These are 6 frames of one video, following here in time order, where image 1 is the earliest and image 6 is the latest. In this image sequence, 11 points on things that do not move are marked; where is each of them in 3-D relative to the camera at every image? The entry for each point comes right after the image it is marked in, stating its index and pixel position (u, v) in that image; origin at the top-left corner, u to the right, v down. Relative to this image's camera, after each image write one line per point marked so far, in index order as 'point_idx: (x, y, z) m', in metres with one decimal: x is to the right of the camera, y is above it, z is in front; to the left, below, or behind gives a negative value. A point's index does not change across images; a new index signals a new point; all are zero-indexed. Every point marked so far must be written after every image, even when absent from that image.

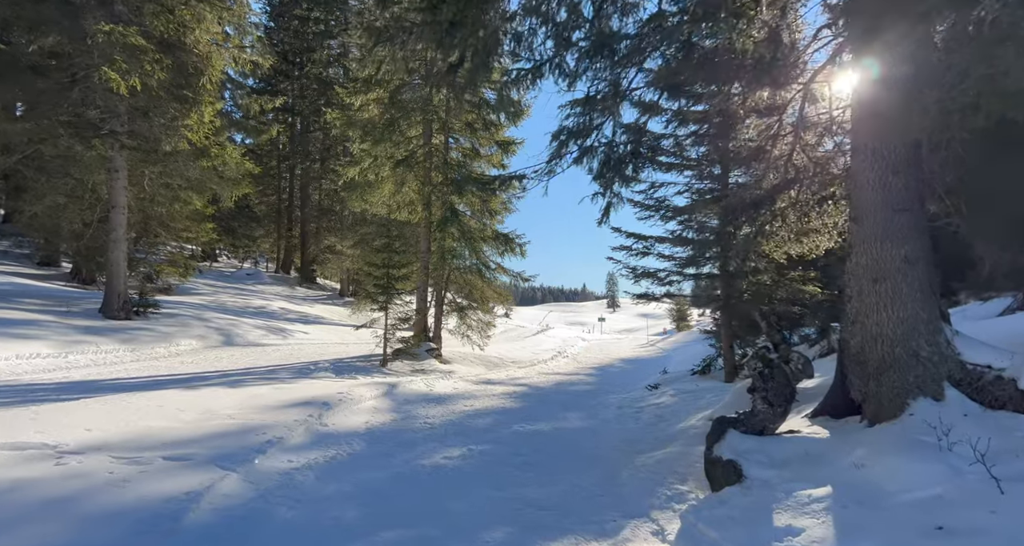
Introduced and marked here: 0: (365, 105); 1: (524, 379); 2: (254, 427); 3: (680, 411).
0: (-5.0, +5.6, +18.6) m
1: (+0.3, -3.0, +15.6) m
2: (-3.3, -2.0, +7.1) m
3: (+2.5, -2.1, +8.3) m
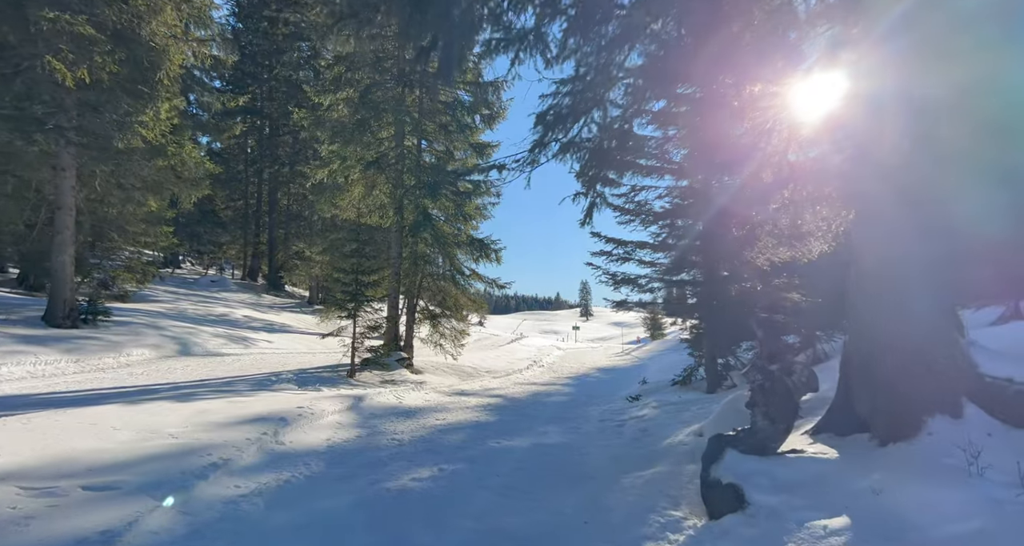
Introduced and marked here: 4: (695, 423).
0: (-5.8, +5.4, +17.8) m
1: (-0.4, -3.1, +15.0) m
2: (-3.6, -2.0, +6.4) m
3: (+2.2, -2.2, +7.8) m
4: (+2.4, -2.0, +7.3) m
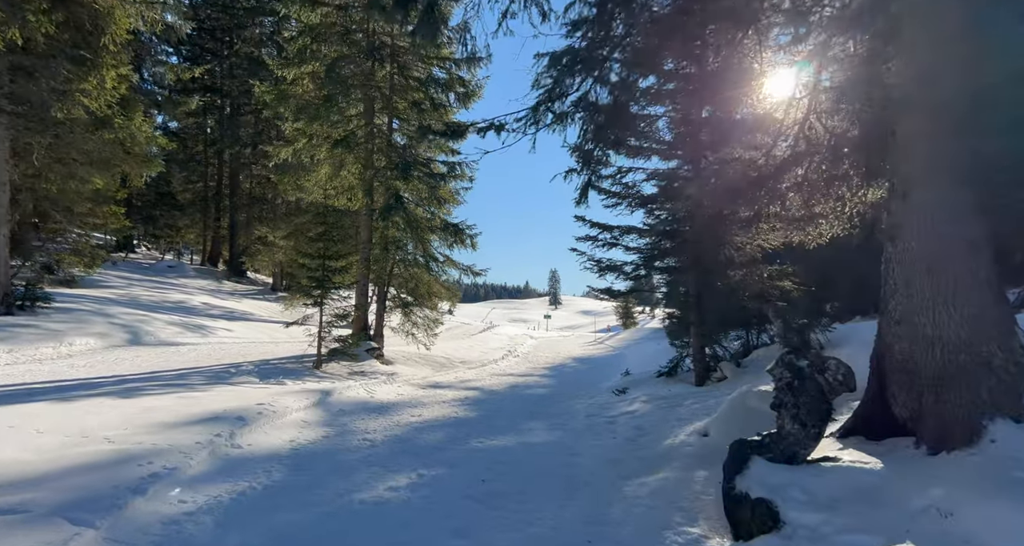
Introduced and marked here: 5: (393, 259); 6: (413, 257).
0: (-6.4, +5.8, +16.7) m
1: (-1.0, -2.8, +14.3) m
2: (-3.8, -1.8, +5.5) m
3: (+1.9, -2.0, +7.3) m
4: (+2.2, -1.8, +6.8) m
5: (-3.7, +0.4, +17.0) m
6: (-3.1, +0.5, +17.3) m
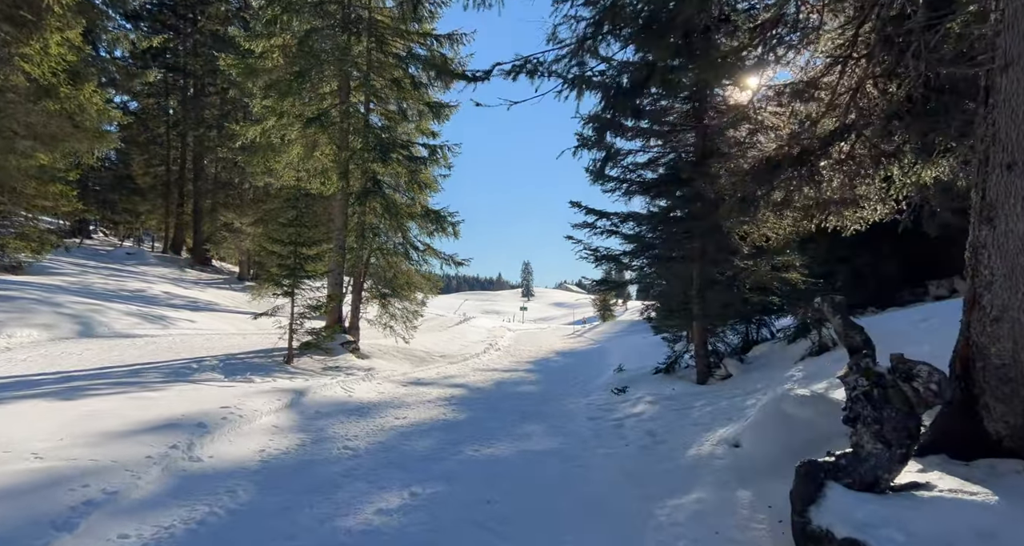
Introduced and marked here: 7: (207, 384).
0: (-6.8, +6.2, +15.5) m
1: (-1.3, -2.5, +13.5) m
2: (-3.7, -1.7, +4.6) m
3: (+1.9, -1.9, +6.6) m
4: (+2.3, -1.7, +6.1) m
5: (-4.1, +0.7, +16.0) m
6: (-3.6, +0.8, +16.4) m
7: (-5.3, -1.9, +9.6) m
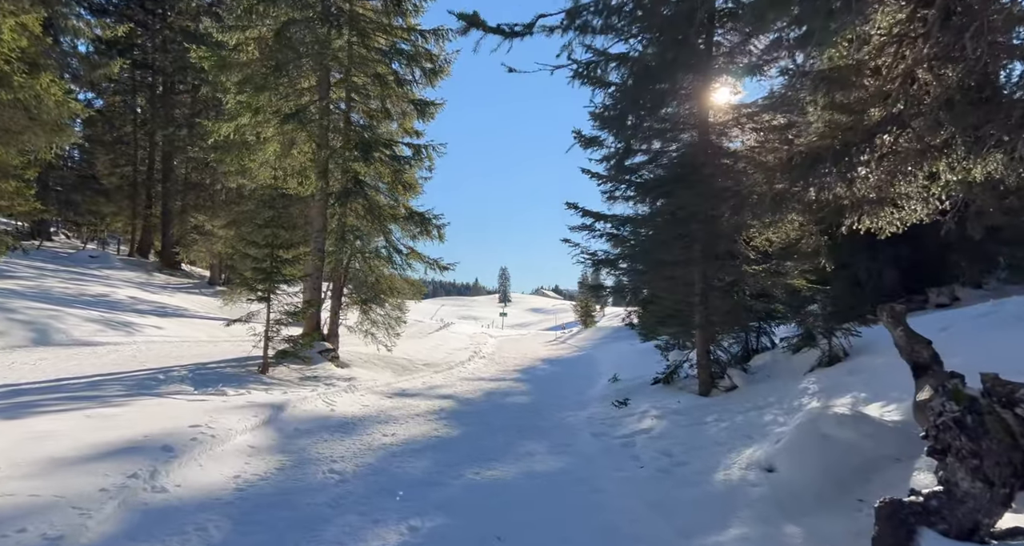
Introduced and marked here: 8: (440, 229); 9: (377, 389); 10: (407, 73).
0: (-7.1, +6.1, +14.7) m
1: (-1.6, -2.6, +12.8) m
2: (-3.5, -1.7, +3.9) m
3: (+2.0, -1.9, +6.1) m
4: (+2.3, -1.8, +5.6) m
5: (-4.5, +0.6, +15.2) m
6: (-3.9, +0.7, +15.6) m
7: (-5.4, -2.0, +8.8) m
8: (-2.1, +1.3, +16.1) m
9: (-2.9, -2.5, +11.7) m
10: (-2.9, +5.5, +15.3) m
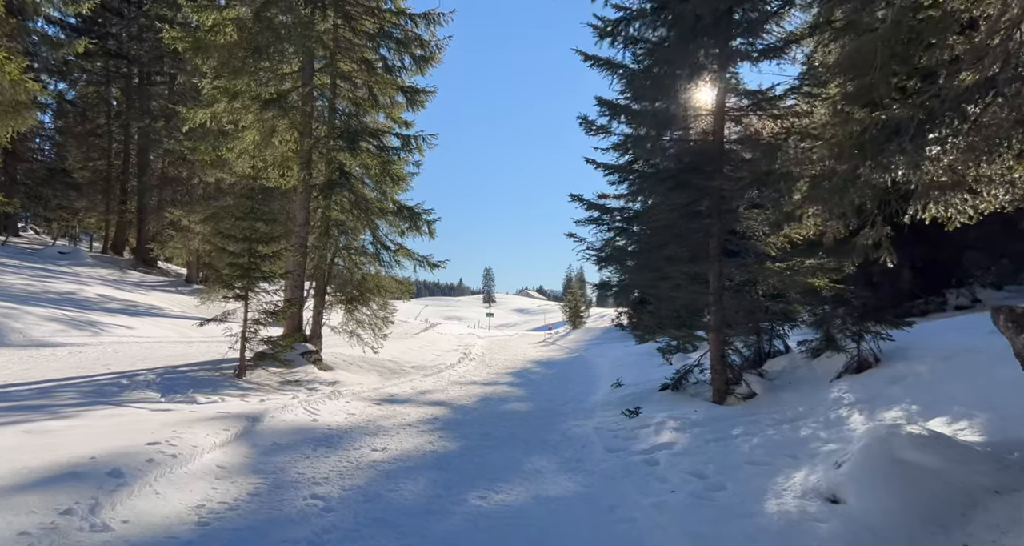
0: (-7.2, +6.2, +13.7) m
1: (-1.6, -2.6, +12.0) m
2: (-3.4, -1.6, +3.0) m
3: (+2.1, -1.9, +5.4) m
4: (+2.5, -1.7, +4.9) m
5: (-4.6, +0.7, +14.3) m
6: (-4.1, +0.8, +14.8) m
7: (-5.3, -1.9, +7.9) m
8: (-2.3, +1.3, +15.2) m
9: (-2.9, -2.4, +10.9) m
10: (-3.0, +5.6, +14.4) m
